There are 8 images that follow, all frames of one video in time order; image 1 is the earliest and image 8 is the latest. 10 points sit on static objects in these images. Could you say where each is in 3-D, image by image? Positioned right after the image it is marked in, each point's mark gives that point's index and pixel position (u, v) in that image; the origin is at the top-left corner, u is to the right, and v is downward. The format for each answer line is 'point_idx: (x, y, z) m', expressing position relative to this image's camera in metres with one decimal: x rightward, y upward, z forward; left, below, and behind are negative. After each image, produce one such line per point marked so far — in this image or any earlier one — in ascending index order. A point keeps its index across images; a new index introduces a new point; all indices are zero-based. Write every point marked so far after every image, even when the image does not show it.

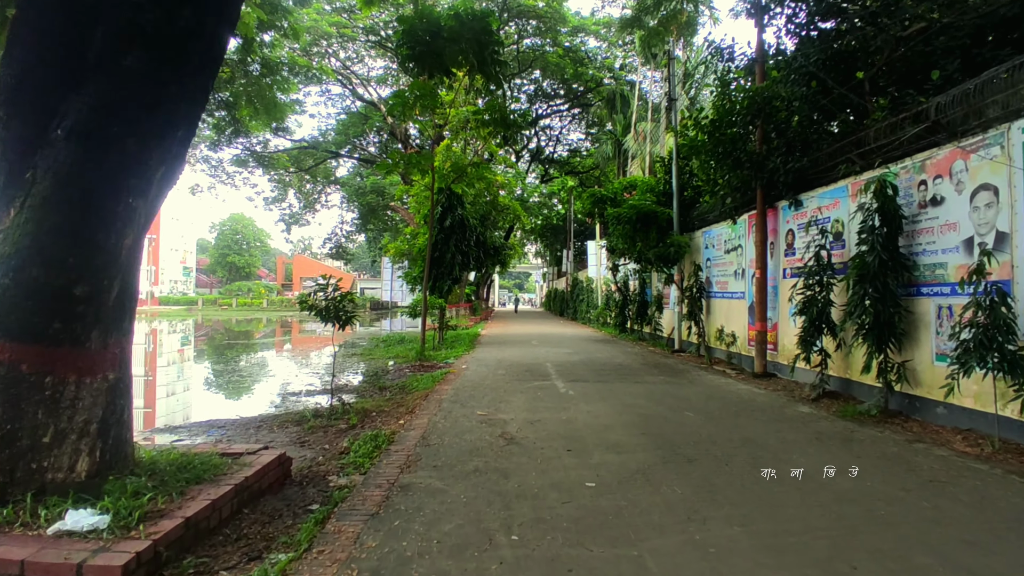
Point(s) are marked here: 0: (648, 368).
0: (+2.3, -1.3, +10.5) m
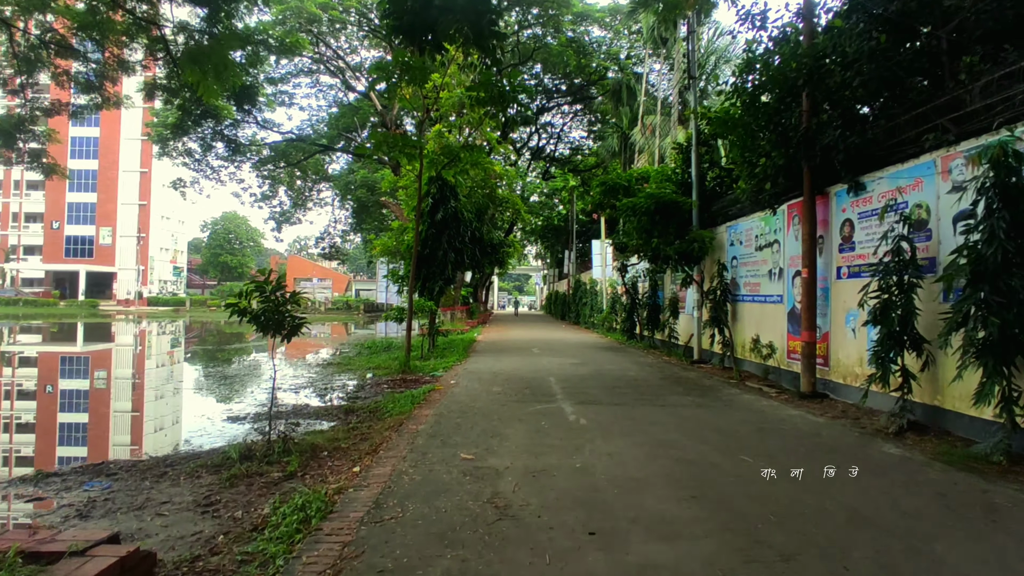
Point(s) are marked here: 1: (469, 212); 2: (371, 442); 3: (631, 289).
0: (+2.3, -1.4, +8.9) m
1: (-1.0, +1.8, +14.8) m
2: (-1.2, -1.3, +5.3) m
3: (+3.3, 0.0, +17.3) m
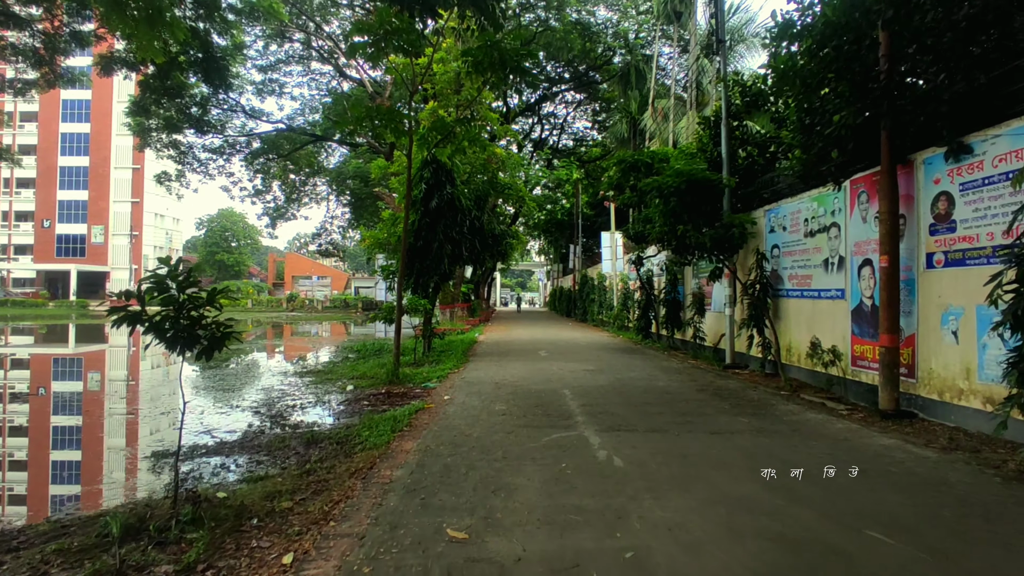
0: (+2.4, -1.3, +7.4) m
1: (-0.9, +1.9, +13.2) m
2: (-1.2, -1.3, +3.8) m
3: (+3.4, +0.1, +15.7) m
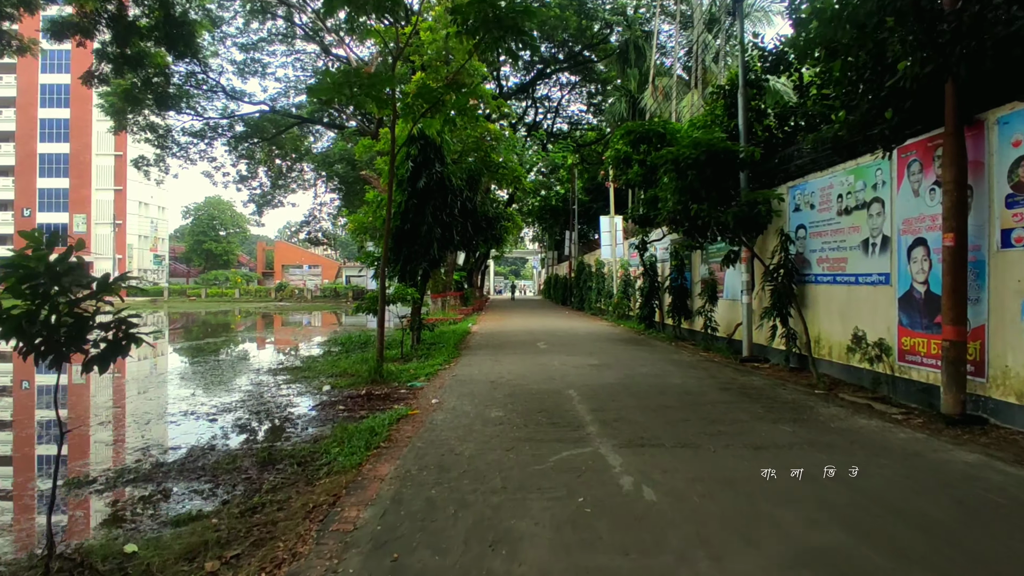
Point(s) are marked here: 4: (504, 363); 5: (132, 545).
0: (+2.4, -1.1, +6.5) m
1: (-1.0, +2.1, +12.2) m
2: (-1.1, -1.2, +2.9) m
3: (+3.3, +0.4, +14.8) m
4: (-0.1, -1.1, +9.3) m
5: (-1.8, -1.2, +3.0) m
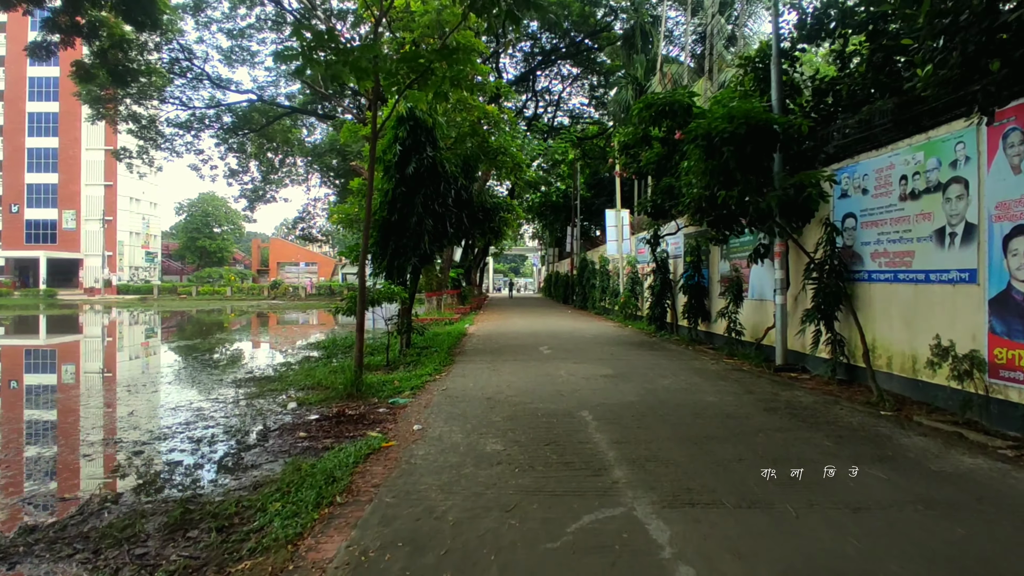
0: (+2.4, -1.1, +5.3) m
1: (-1.0, +2.2, +11.0) m
2: (-1.1, -1.2, +1.6) m
3: (+3.3, +0.4, +13.6) m
4: (-0.1, -1.1, +8.1) m
5: (-1.8, -1.2, +1.8) m
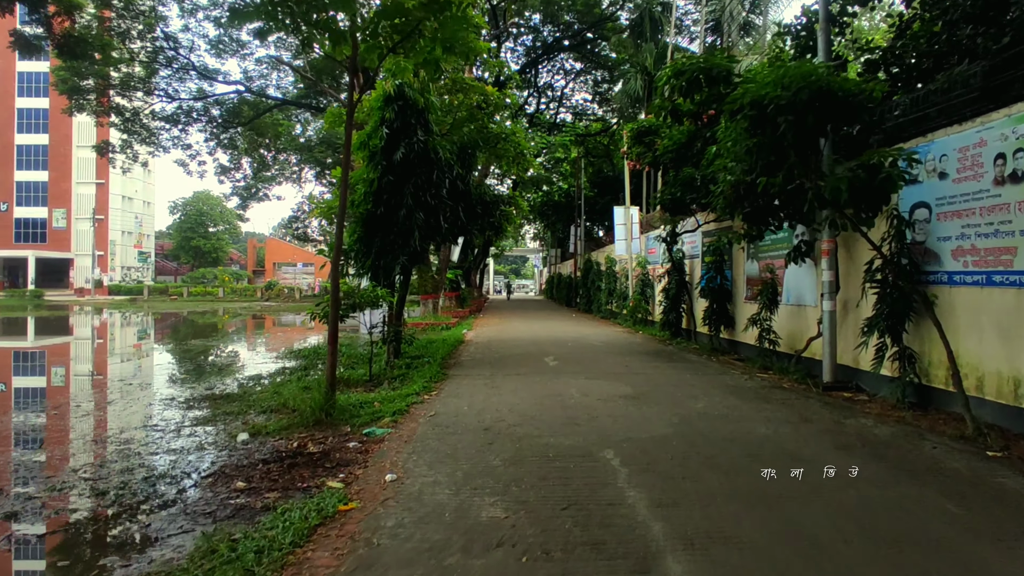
0: (+2.4, -1.2, +4.0) m
1: (-1.0, +2.1, +9.8) m
2: (-1.1, -1.3, +0.4) m
3: (+3.3, +0.4, +12.3) m
4: (-0.1, -1.1, +6.9) m
5: (-1.8, -1.3, +0.6) m
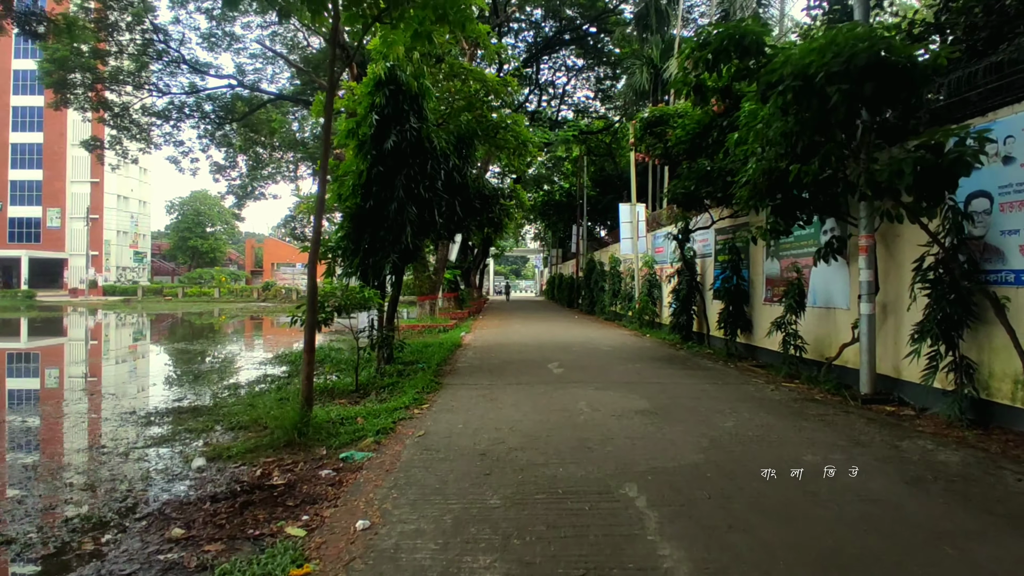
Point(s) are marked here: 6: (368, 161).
0: (+2.4, -1.2, +3.3) m
1: (-1.0, +2.1, +9.0) m
2: (-1.1, -1.3, -0.3) m
3: (+3.3, +0.4, +11.6) m
4: (-0.1, -1.1, +6.1) m
5: (-1.8, -1.3, -0.2) m
6: (-1.9, +1.7, +8.3) m
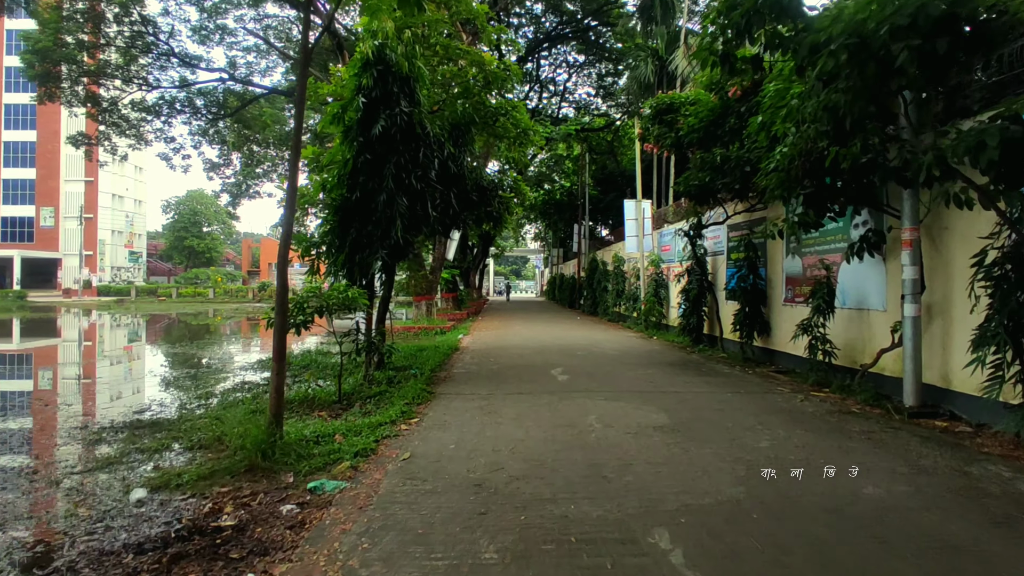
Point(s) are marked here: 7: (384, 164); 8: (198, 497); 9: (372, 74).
0: (+2.4, -1.2, +2.6) m
1: (-1.0, +2.1, +8.3) m
2: (-1.1, -1.2, -1.1) m
3: (+3.3, +0.4, +10.9) m
4: (-0.1, -1.1, +5.4) m
5: (-1.8, -1.2, -0.9) m
6: (-1.9, +1.7, +7.6) m
7: (-1.6, +1.5, +7.7) m
8: (-1.9, -1.3, +3.8) m
9: (-1.7, +2.5, +7.3) m
